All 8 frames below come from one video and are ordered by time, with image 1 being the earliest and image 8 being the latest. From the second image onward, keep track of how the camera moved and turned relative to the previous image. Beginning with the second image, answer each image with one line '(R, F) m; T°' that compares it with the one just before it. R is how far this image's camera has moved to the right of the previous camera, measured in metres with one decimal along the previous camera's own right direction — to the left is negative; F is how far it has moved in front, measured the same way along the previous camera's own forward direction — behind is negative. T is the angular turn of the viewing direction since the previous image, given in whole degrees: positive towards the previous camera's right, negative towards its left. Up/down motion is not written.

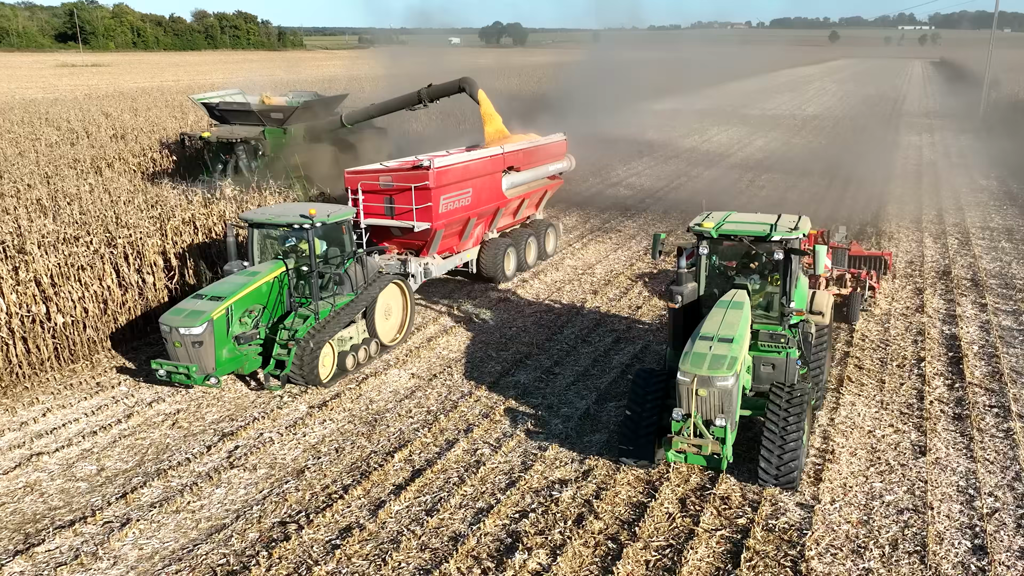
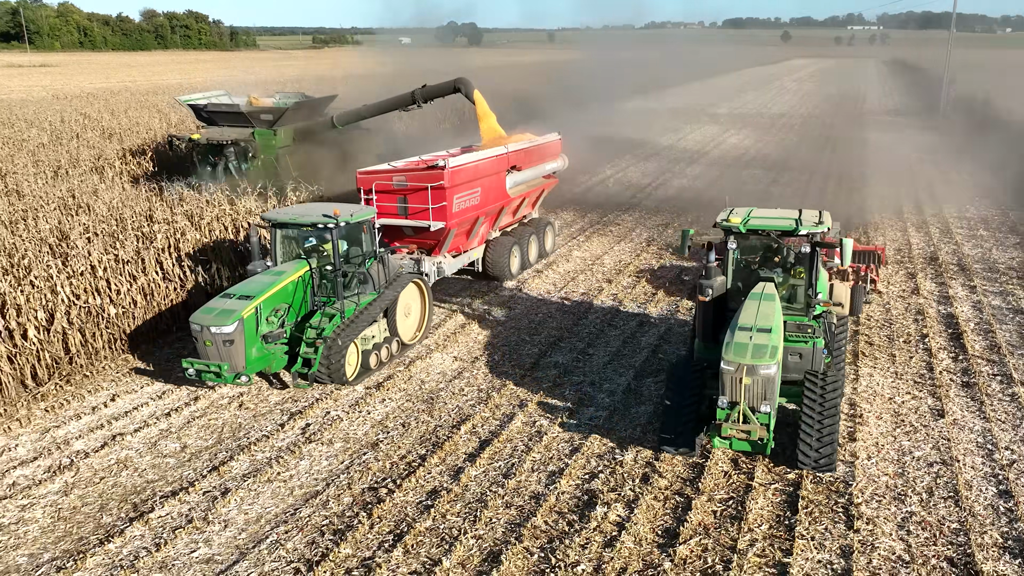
(-0.7, -0.5) m; +3°
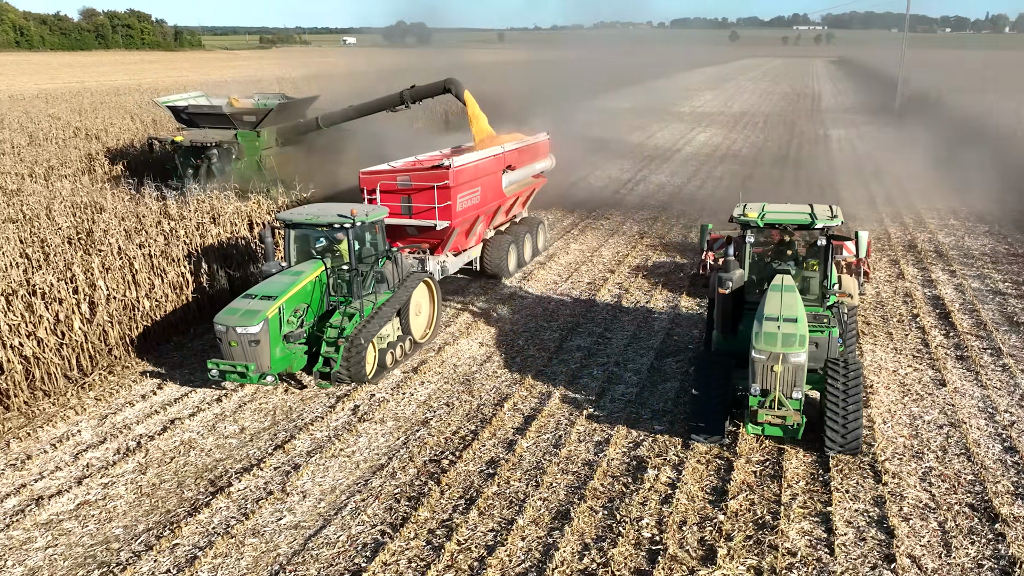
(-0.7, -0.4) m; +3°
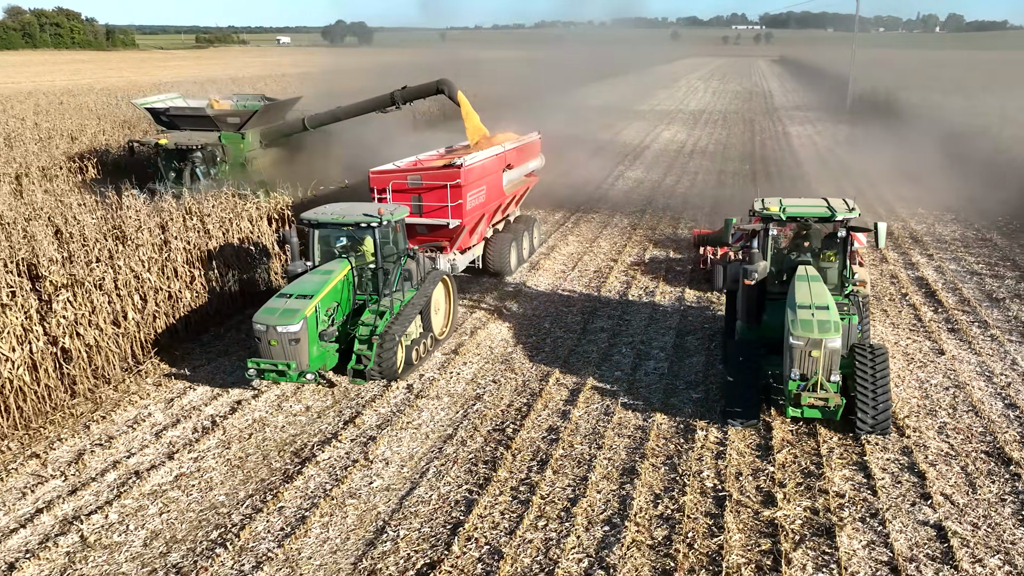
(-0.8, -0.5) m; +3°
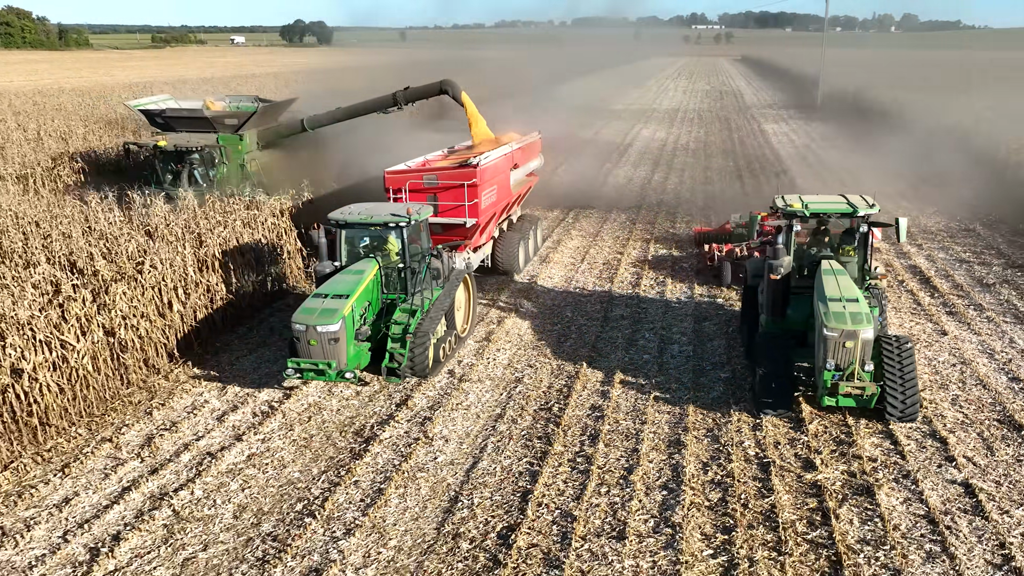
(-0.7, -0.4) m; +2°
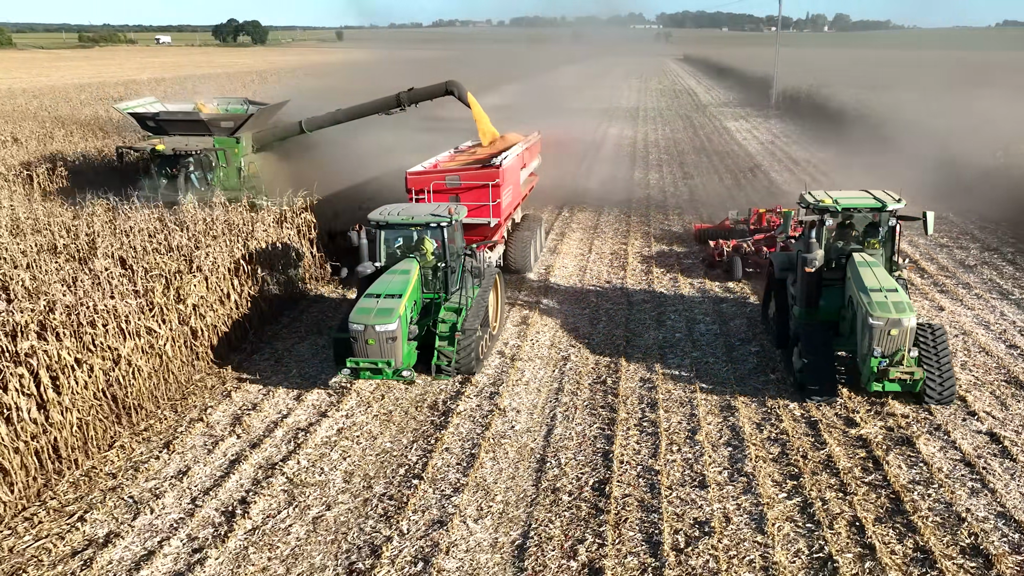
(-1.0, -0.6) m; +3°
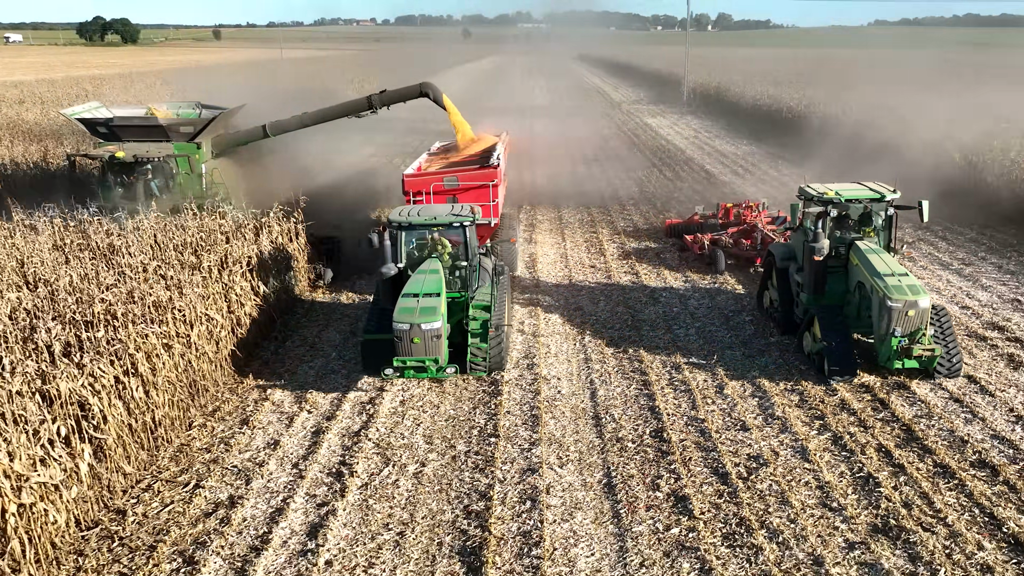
(-1.3, -0.7) m; +6°
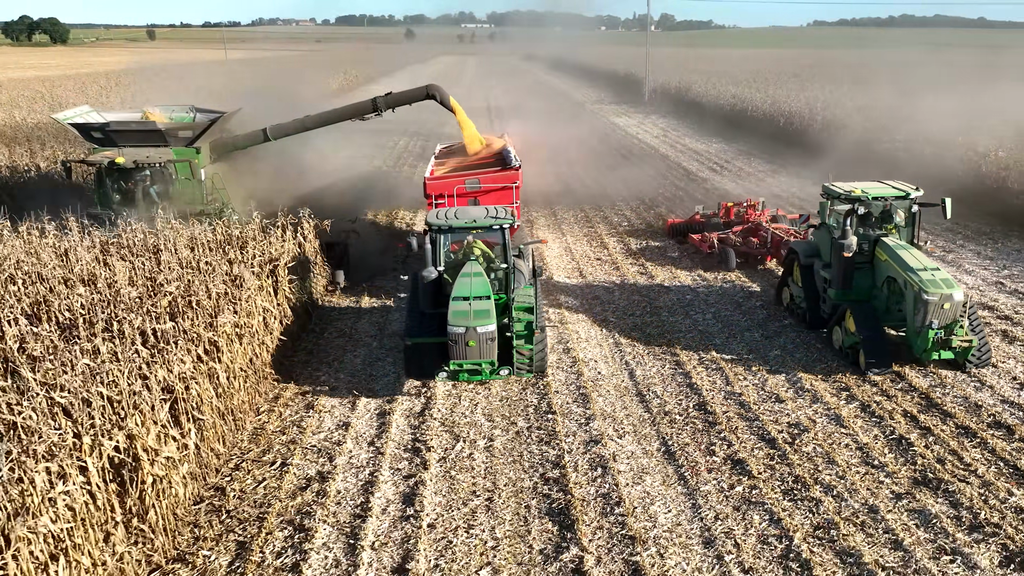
(-0.9, -0.5) m; +3°
